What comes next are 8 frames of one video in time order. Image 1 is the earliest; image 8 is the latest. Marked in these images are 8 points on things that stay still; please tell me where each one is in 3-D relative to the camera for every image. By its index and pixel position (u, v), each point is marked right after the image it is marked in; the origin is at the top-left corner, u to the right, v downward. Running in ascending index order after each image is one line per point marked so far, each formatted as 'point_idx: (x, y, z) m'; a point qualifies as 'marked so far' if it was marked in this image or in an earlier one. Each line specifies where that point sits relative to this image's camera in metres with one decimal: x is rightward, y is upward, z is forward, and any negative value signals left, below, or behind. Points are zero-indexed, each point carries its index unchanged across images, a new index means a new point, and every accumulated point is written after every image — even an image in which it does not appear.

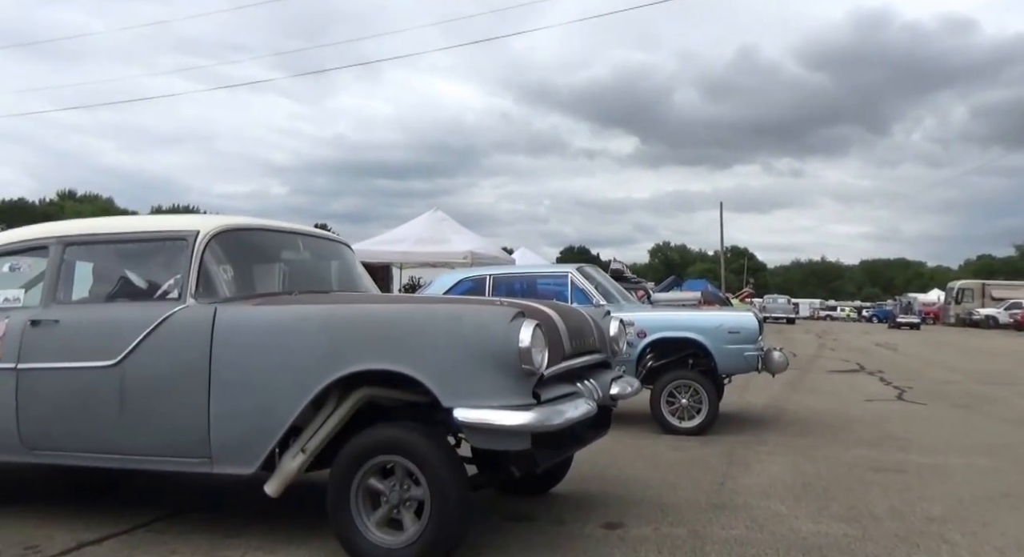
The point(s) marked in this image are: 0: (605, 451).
0: (+0.9, -1.7, +7.7) m
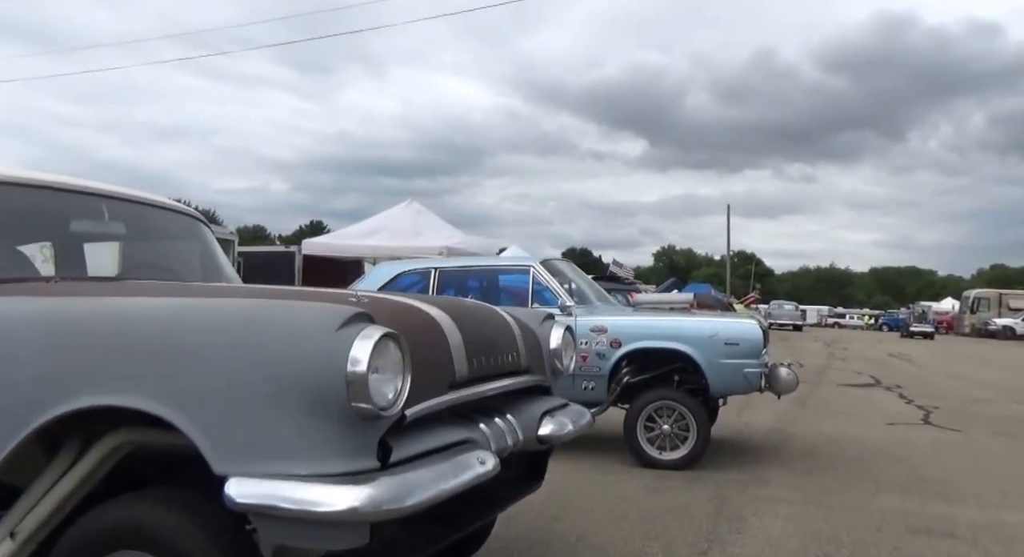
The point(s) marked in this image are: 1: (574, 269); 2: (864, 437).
0: (+0.4, -1.7, +6.0) m
1: (+0.7, +0.1, +8.9) m
2: (+4.1, -1.8, +9.0) m
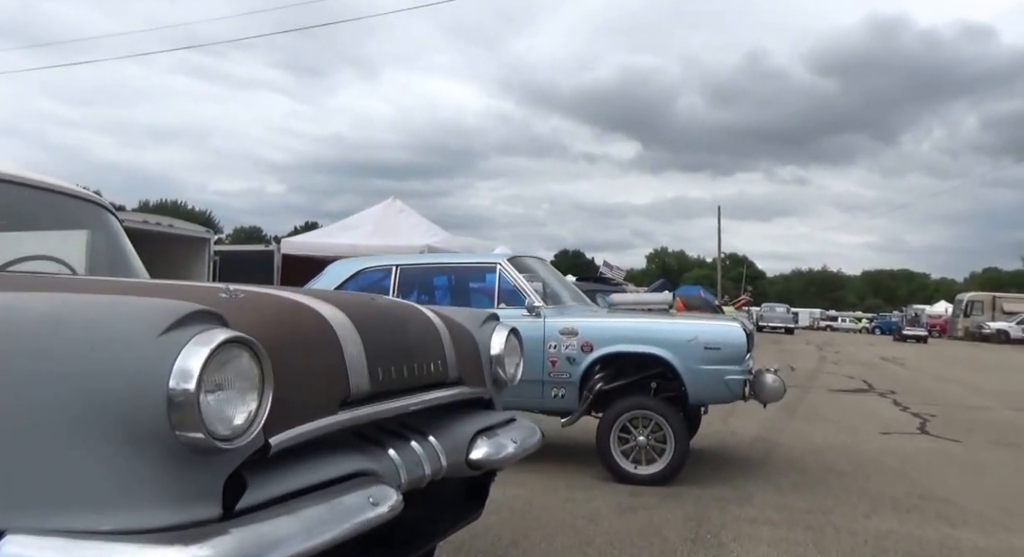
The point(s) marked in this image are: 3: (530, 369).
0: (+0.1, -1.6, +5.4) m
1: (+0.3, +0.1, +8.3) m
2: (+3.8, -1.8, +8.5) m
3: (+0.1, -0.8, +6.5) m
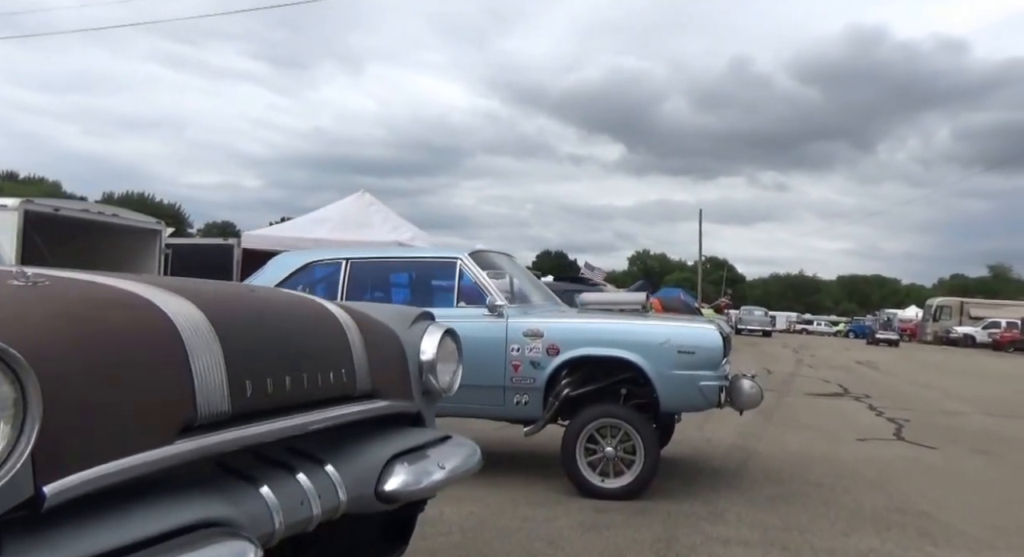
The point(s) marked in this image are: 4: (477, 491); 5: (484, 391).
0: (-0.2, -1.6, +5.0) m
1: (0.0, +0.2, +7.9) m
2: (+3.4, -1.9, +8.1) m
3: (-0.2, -0.7, +6.1) m
4: (-0.3, -1.6, +5.9) m
5: (-0.2, -0.9, +6.1) m
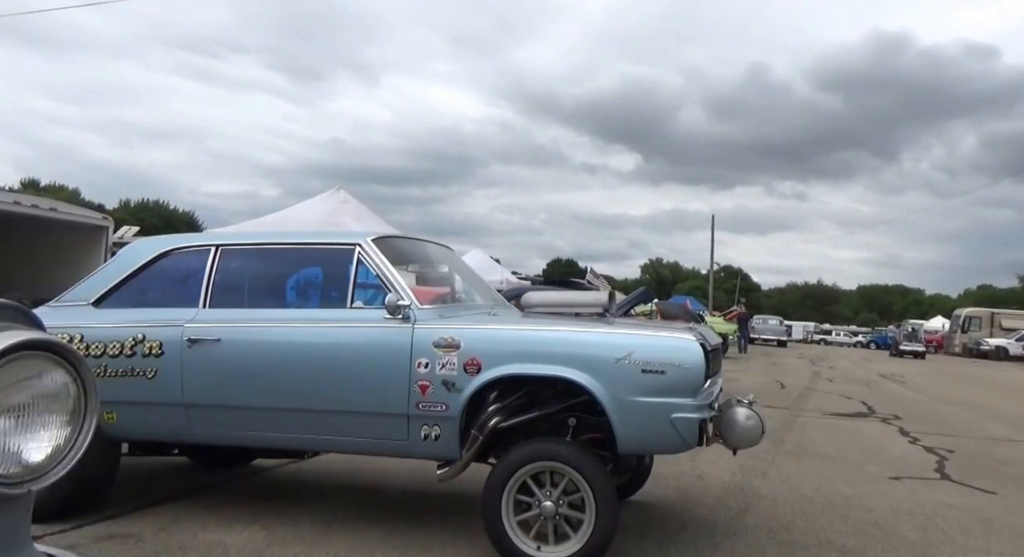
0: (-0.8, -1.6, +3.4) m
1: (-0.5, +0.2, +6.3) m
2: (+2.9, -1.8, +6.4) m
3: (-0.7, -0.7, +4.5) m
4: (-0.8, -1.6, +4.3) m
5: (-0.8, -0.8, +4.5) m
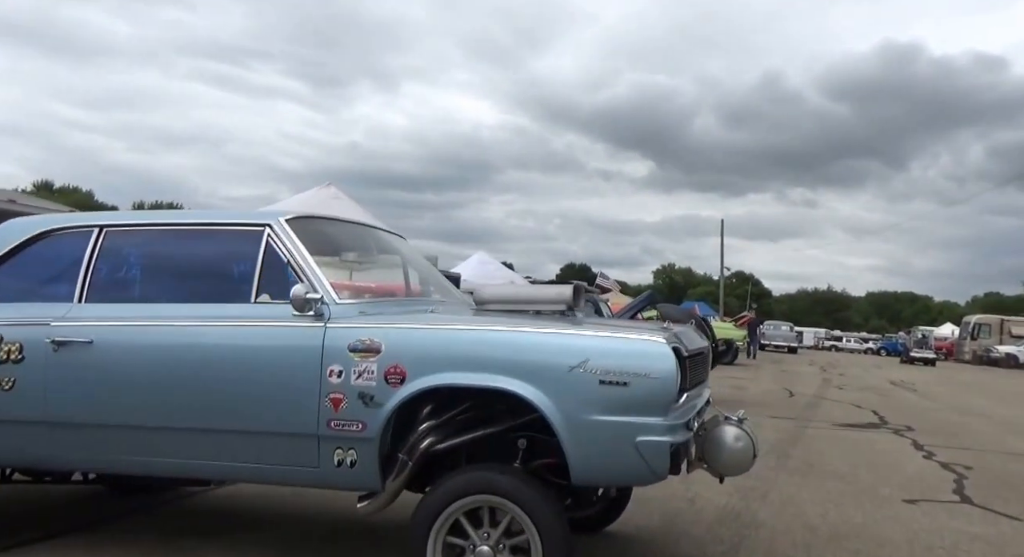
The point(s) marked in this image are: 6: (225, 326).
0: (-1.1, -1.5, +2.6) m
1: (-0.8, +0.2, +5.5) m
2: (+2.6, -1.8, +5.6) m
3: (-1.0, -0.6, +3.7) m
4: (-1.1, -1.5, +3.5) m
5: (-1.1, -0.8, +3.7) m
6: (-1.4, -0.2, +3.8) m
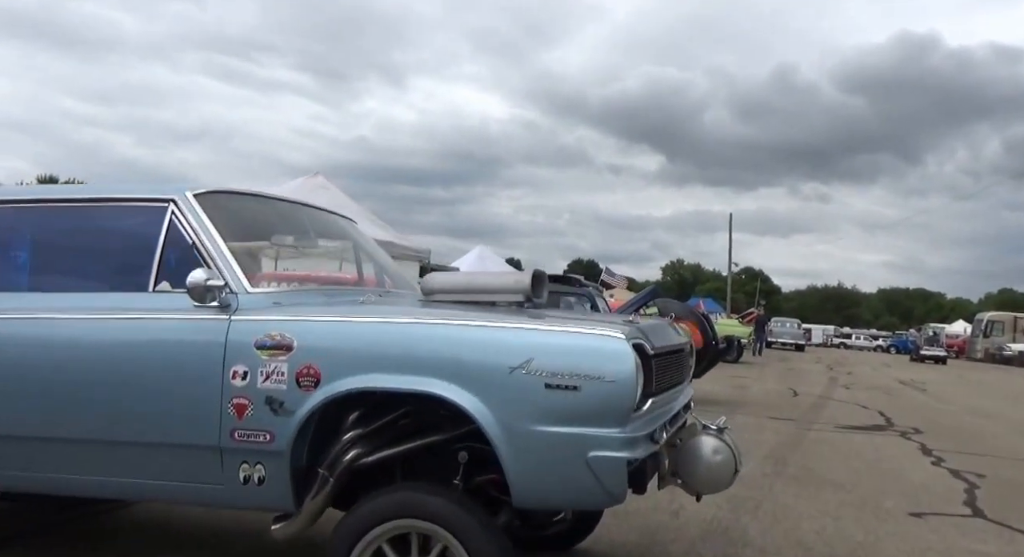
0: (-1.4, -1.4, +2.0) m
1: (-1.0, +0.3, +5.0) m
2: (+2.3, -1.8, +5.0) m
3: (-1.3, -0.6, +3.2) m
4: (-1.4, -1.4, +3.0) m
5: (-1.3, -0.7, +3.2) m
6: (-1.7, -0.2, +3.2) m
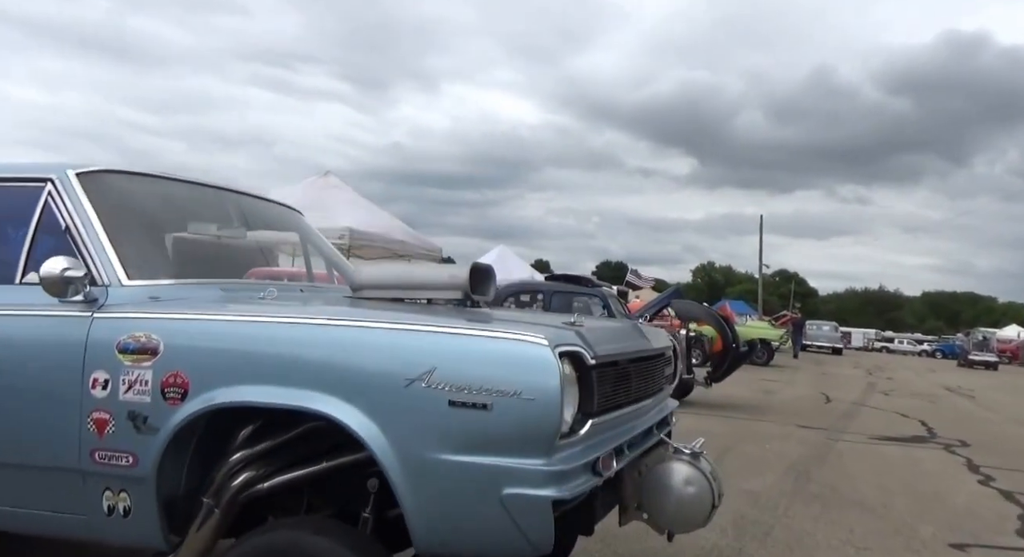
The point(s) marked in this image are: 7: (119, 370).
0: (-1.7, -1.4, +1.5) m
1: (-1.2, +0.3, +4.4) m
2: (+2.1, -1.7, +4.3) m
3: (-1.6, -0.6, +2.6) m
4: (-1.7, -1.4, +2.5) m
5: (-1.6, -0.7, +2.7) m
6: (-1.9, -0.1, +2.7) m
7: (-1.3, -0.3, +2.5) m
